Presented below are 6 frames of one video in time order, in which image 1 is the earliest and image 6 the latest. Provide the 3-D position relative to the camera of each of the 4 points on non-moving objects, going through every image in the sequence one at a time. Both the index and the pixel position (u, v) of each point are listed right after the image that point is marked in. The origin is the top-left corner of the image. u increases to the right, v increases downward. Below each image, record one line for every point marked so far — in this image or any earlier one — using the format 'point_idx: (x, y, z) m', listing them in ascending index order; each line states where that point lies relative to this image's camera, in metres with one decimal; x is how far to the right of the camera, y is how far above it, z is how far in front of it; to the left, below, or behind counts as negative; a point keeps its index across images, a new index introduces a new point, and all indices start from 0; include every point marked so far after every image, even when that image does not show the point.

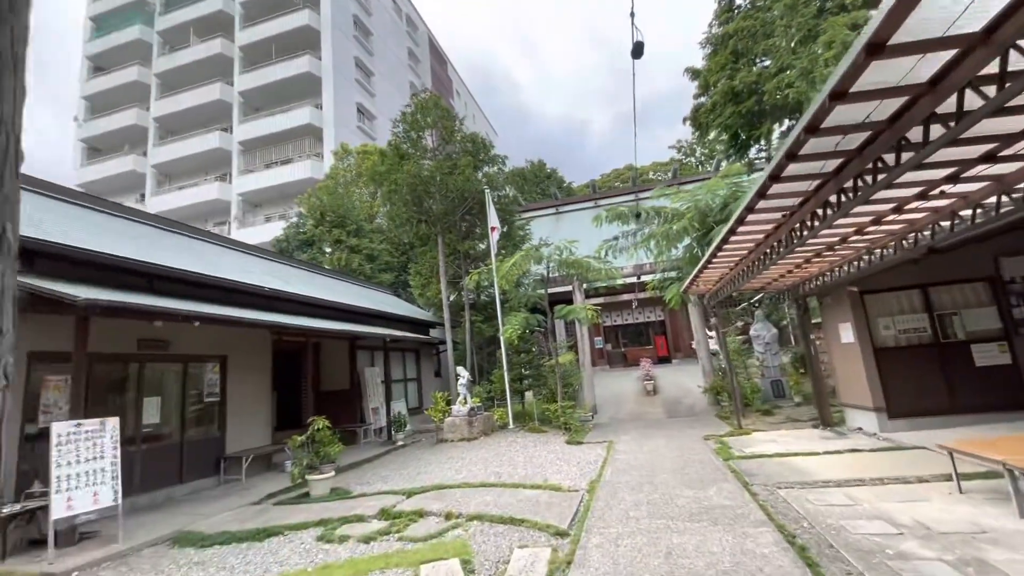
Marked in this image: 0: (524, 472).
0: (+0.1, -2.2, +5.8) m
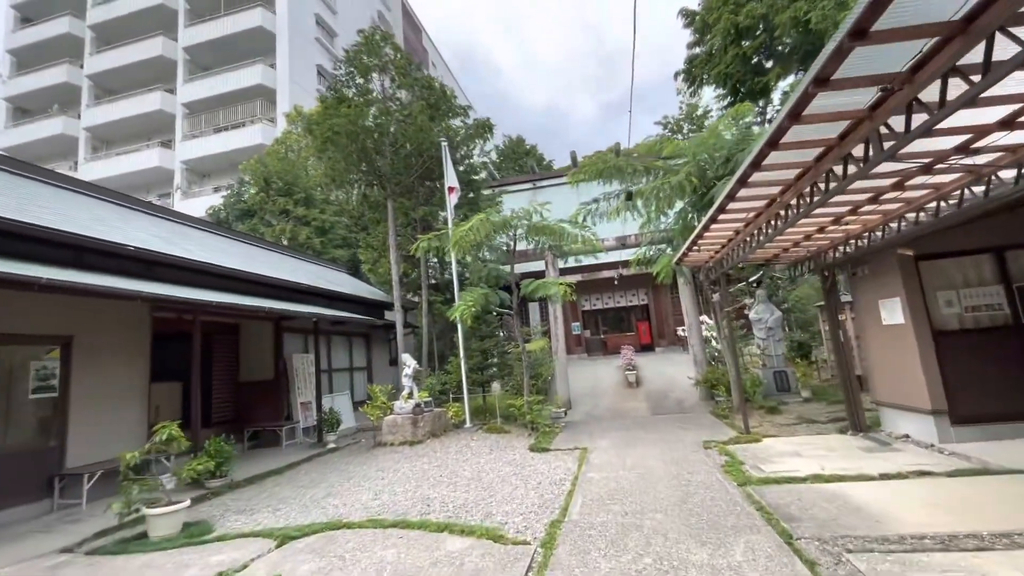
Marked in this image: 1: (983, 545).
0: (-0.4, -1.8, +4.2) m
1: (+2.4, -1.3, +2.4) m
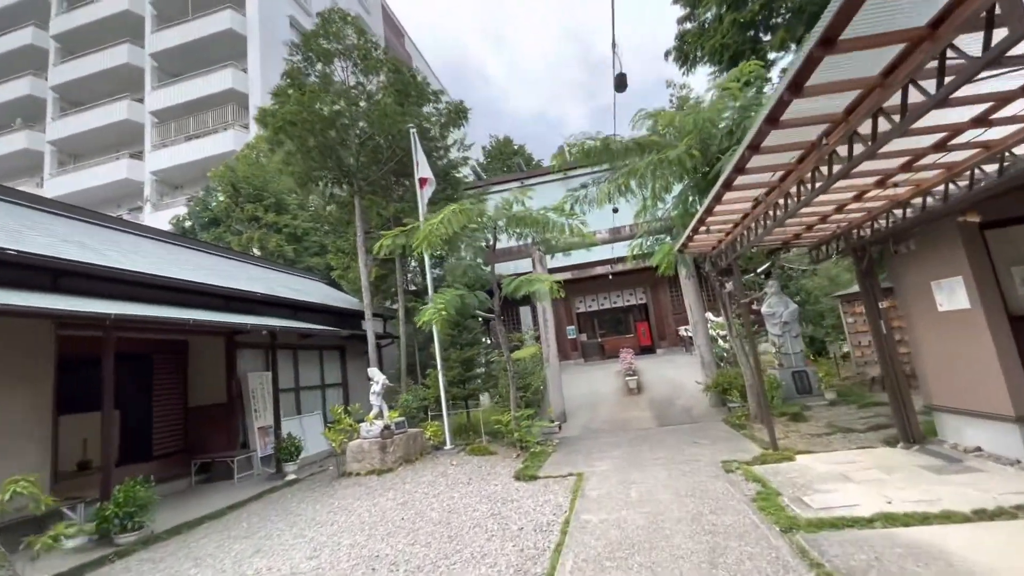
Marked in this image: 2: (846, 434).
0: (-0.6, -1.8, +3.2) m
1: (+2.2, -1.1, +1.5) m
2: (+3.6, -1.6, +5.2) m
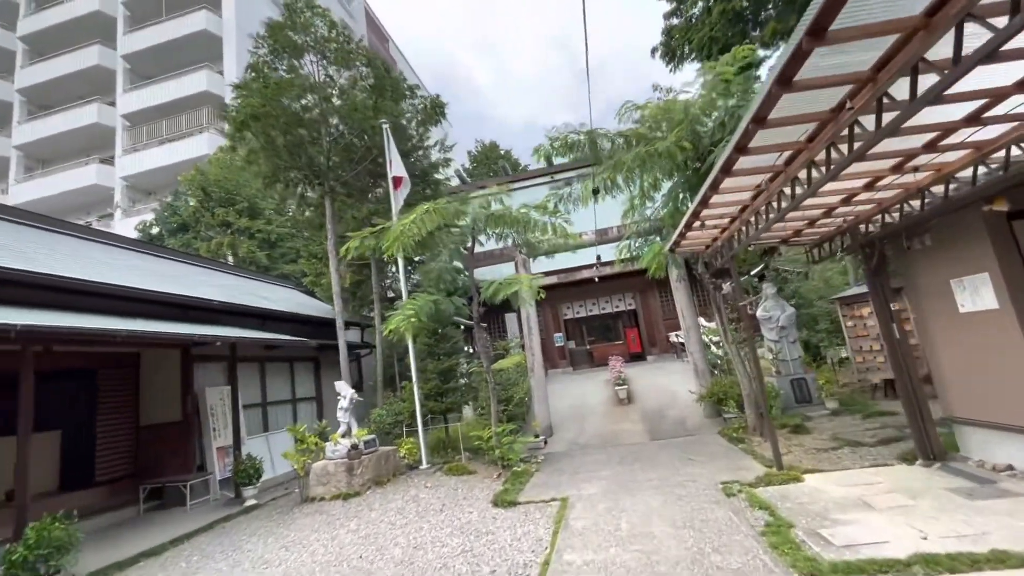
0: (-0.8, -1.8, +2.7) m
1: (+2.0, -1.1, +1.0) m
2: (+3.4, -1.6, +4.8) m
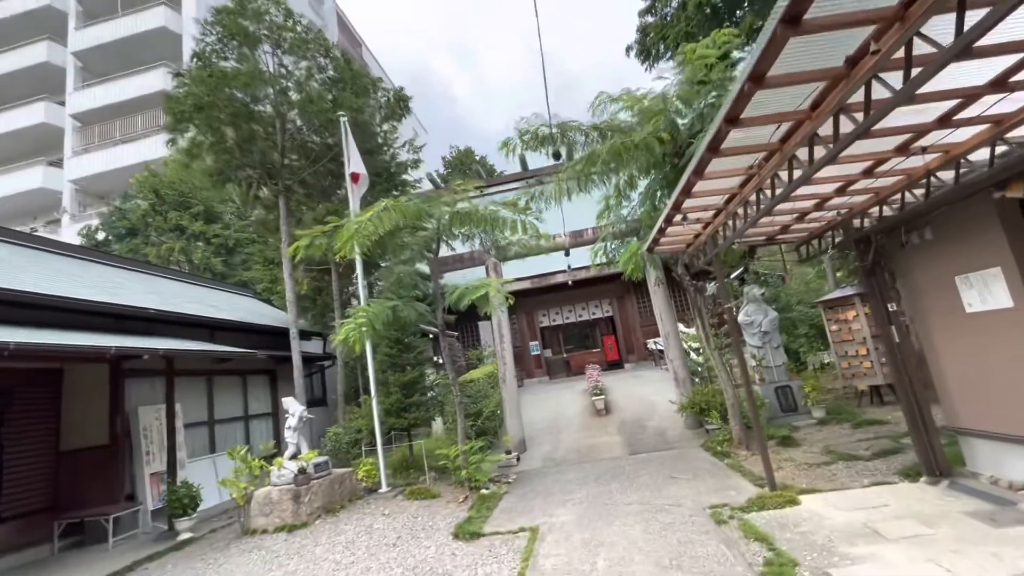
0: (-1.0, -1.8, +2.1) m
1: (+1.9, -1.0, +0.6) m
2: (+3.1, -1.6, +4.4) m
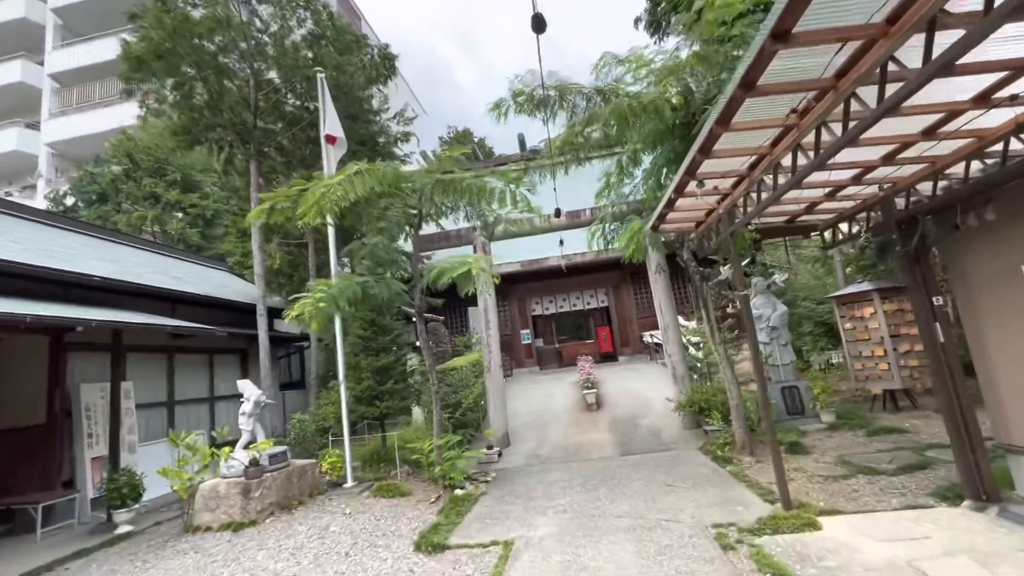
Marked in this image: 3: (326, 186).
0: (-1.2, -1.6, +1.6) m
1: (+1.7, -1.0, 0.0) m
2: (+2.9, -1.5, +3.9) m
3: (-1.9, +1.1, +5.0) m
